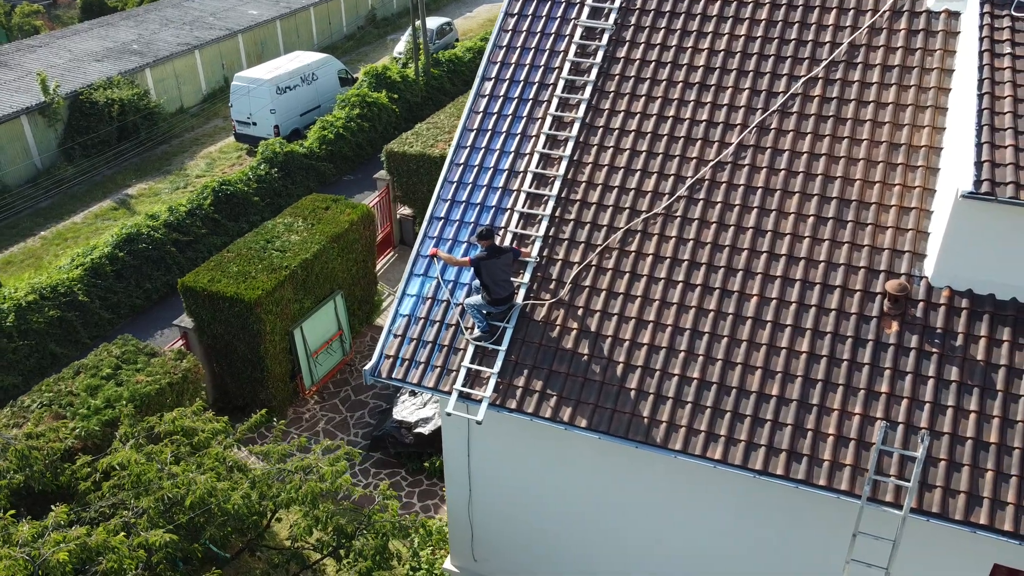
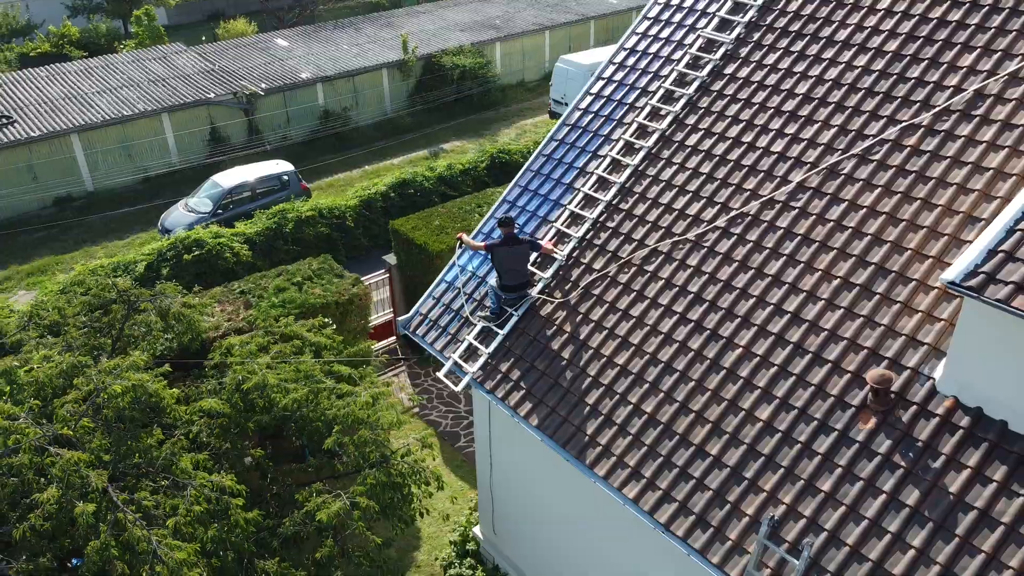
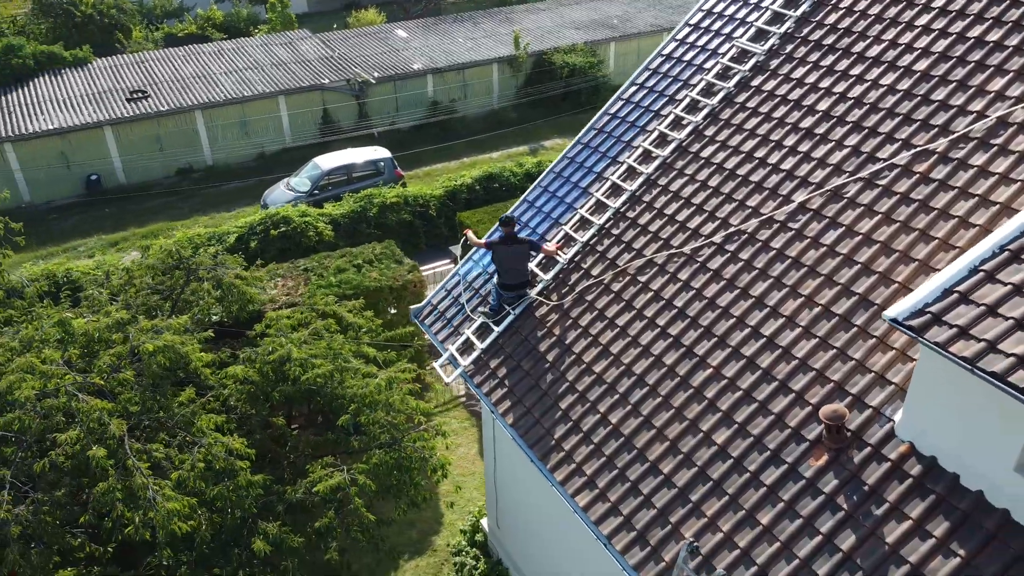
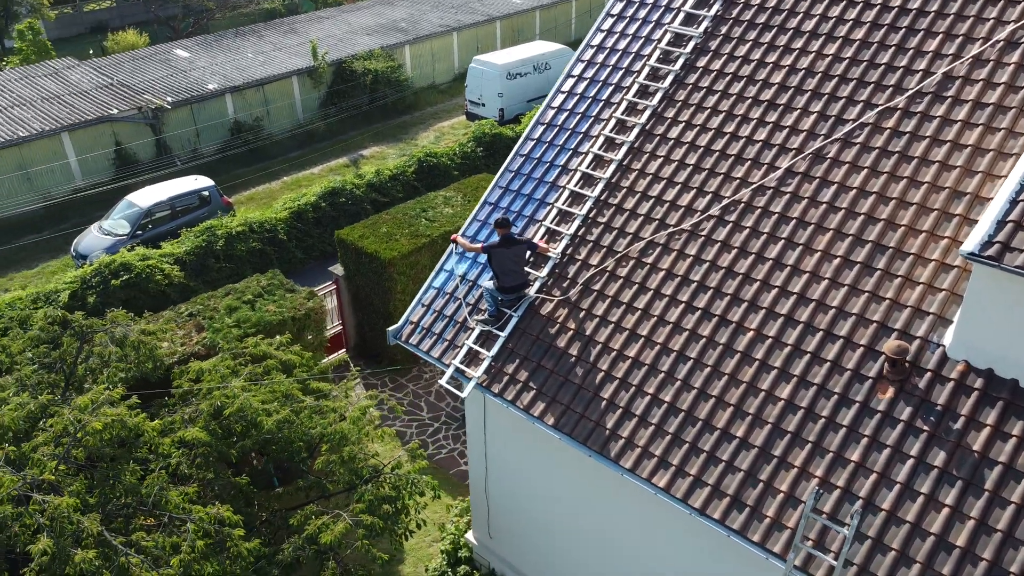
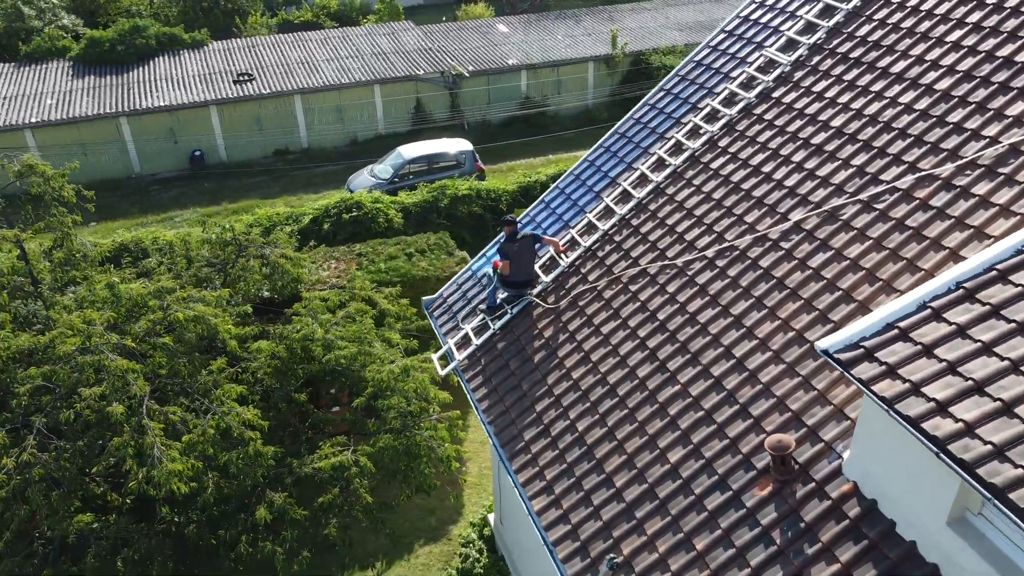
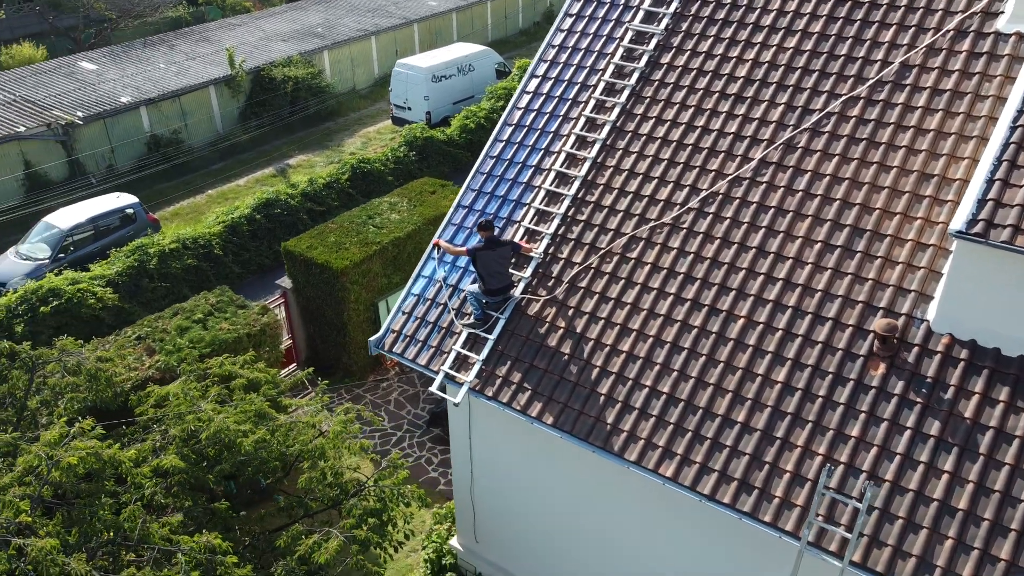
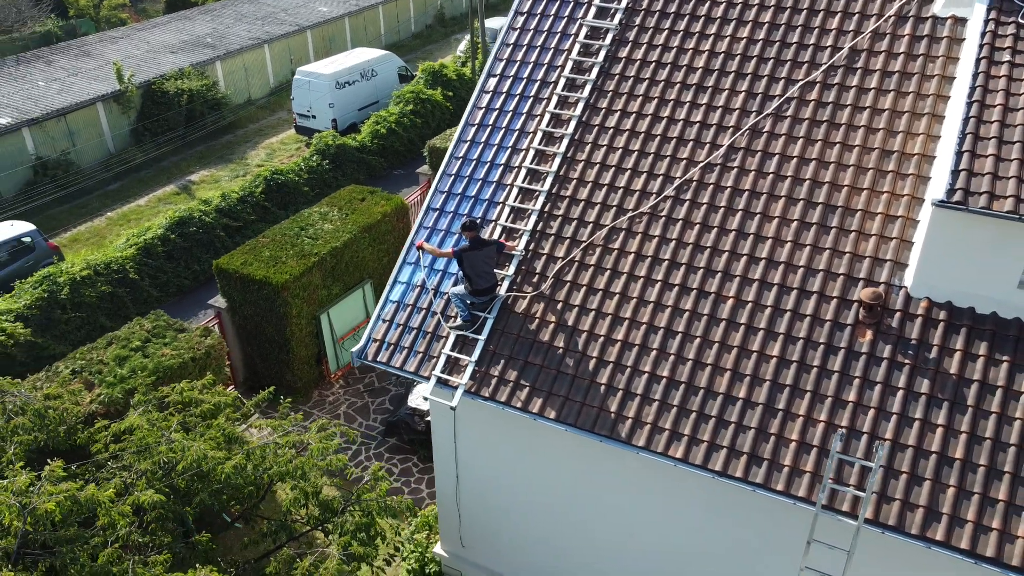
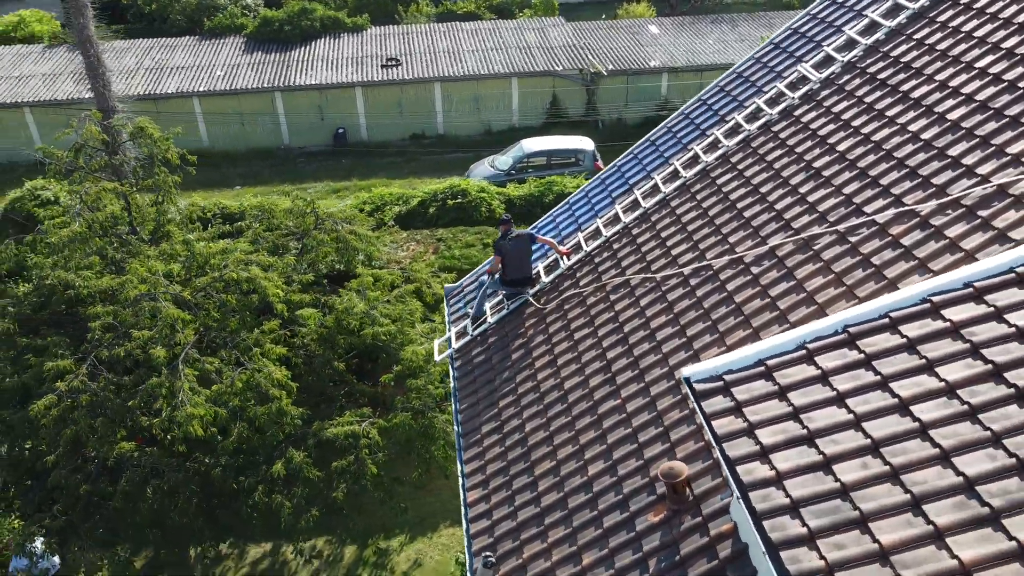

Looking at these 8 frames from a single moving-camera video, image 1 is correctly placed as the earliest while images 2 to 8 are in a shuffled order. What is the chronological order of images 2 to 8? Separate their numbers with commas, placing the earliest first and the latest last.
7, 6, 4, 2, 3, 5, 8
